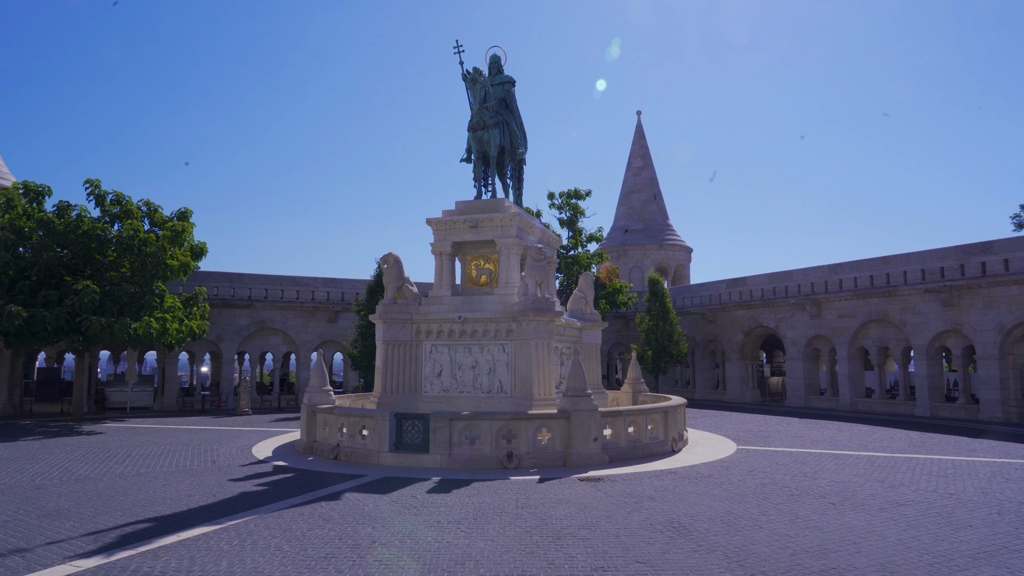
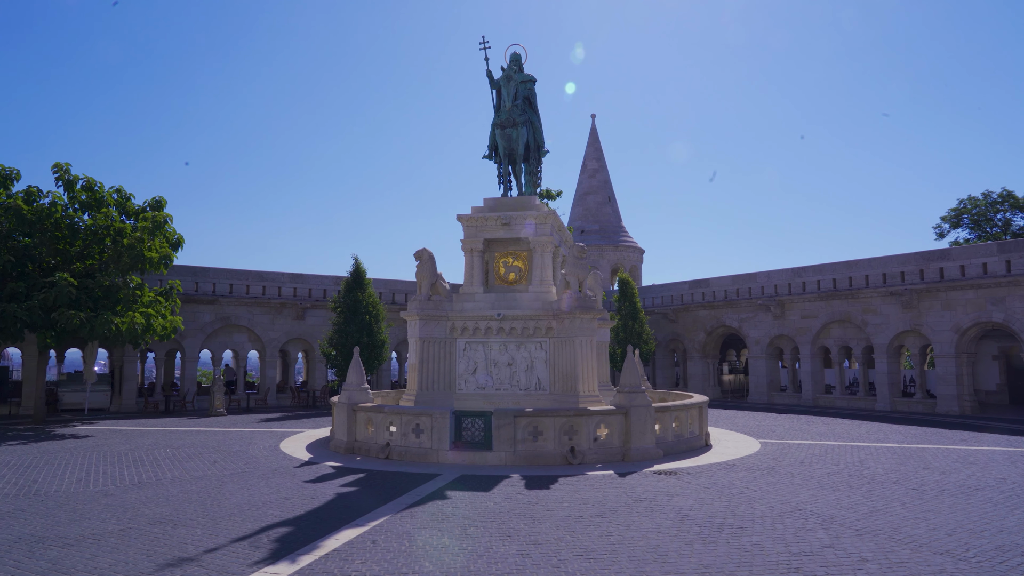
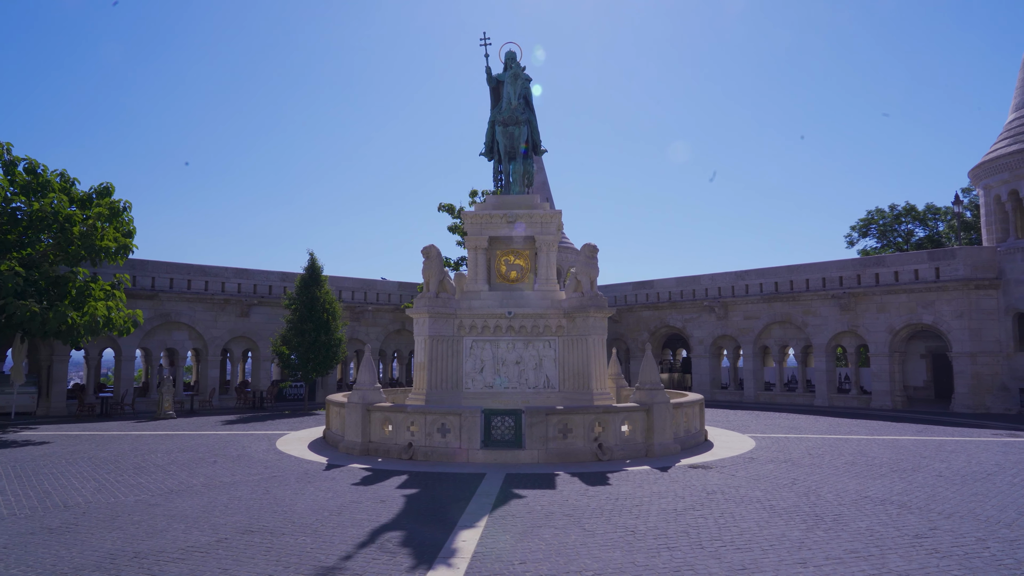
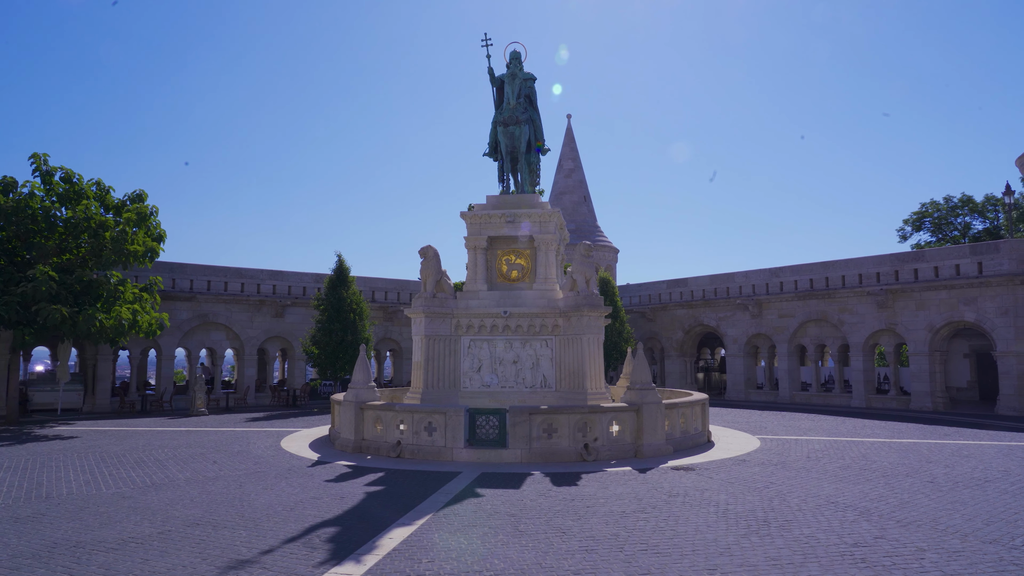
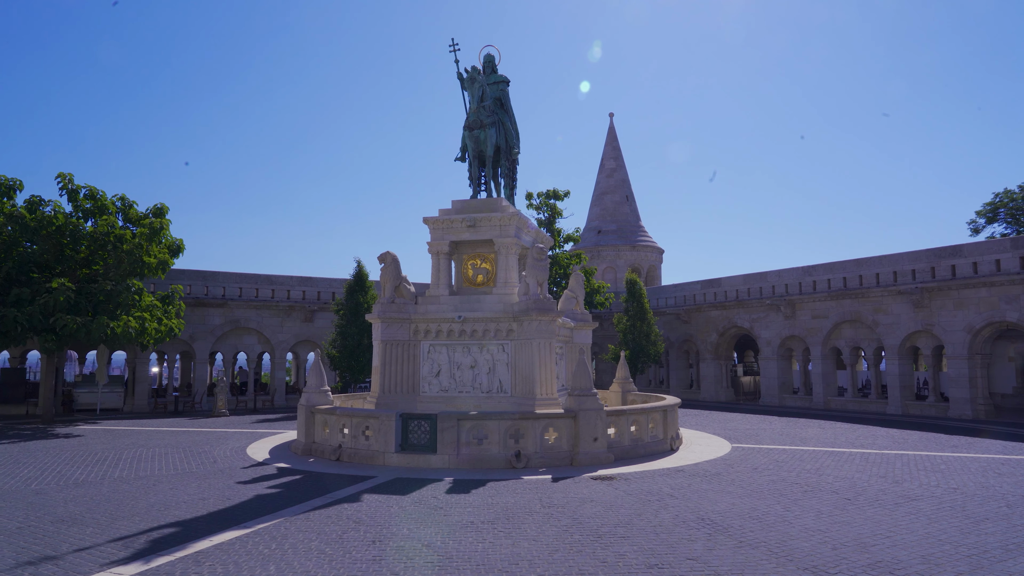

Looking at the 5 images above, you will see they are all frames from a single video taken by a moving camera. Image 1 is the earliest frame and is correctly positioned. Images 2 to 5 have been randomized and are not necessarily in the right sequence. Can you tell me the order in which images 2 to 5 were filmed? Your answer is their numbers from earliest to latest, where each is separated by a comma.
5, 2, 4, 3
